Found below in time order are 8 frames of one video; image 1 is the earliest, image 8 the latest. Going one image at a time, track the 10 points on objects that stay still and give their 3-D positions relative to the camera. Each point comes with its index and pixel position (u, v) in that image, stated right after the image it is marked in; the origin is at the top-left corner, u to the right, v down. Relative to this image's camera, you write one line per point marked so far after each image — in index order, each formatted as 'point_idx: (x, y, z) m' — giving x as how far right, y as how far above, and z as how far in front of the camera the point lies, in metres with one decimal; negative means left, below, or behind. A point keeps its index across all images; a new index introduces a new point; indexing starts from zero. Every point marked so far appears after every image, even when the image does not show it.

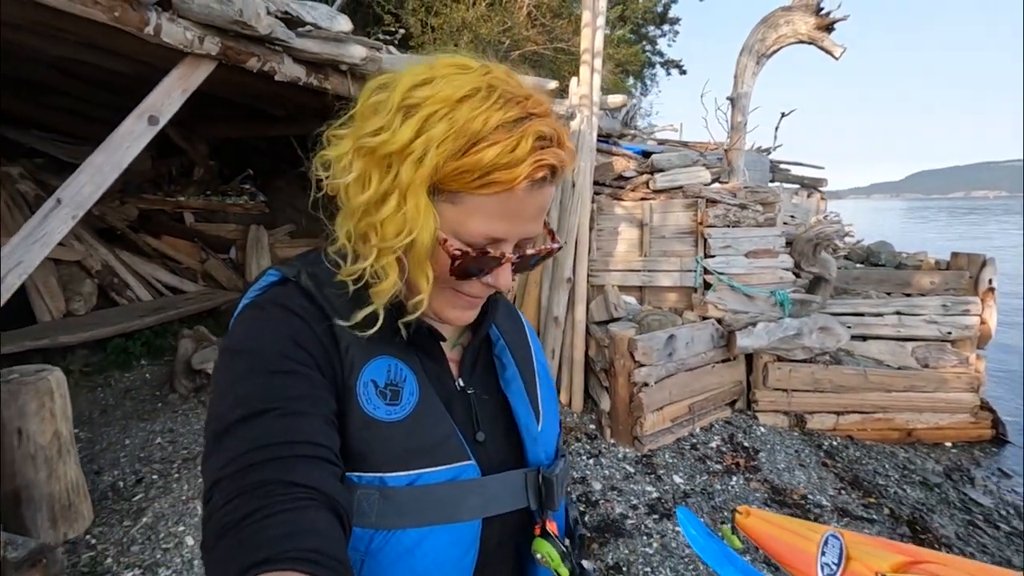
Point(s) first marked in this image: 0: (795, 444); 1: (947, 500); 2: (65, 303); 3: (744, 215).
0: (+2.8, -1.6, +5.4) m
1: (+3.9, -1.9, +4.8) m
2: (-4.6, -0.1, +5.5) m
3: (+2.5, +0.8, +5.8) m
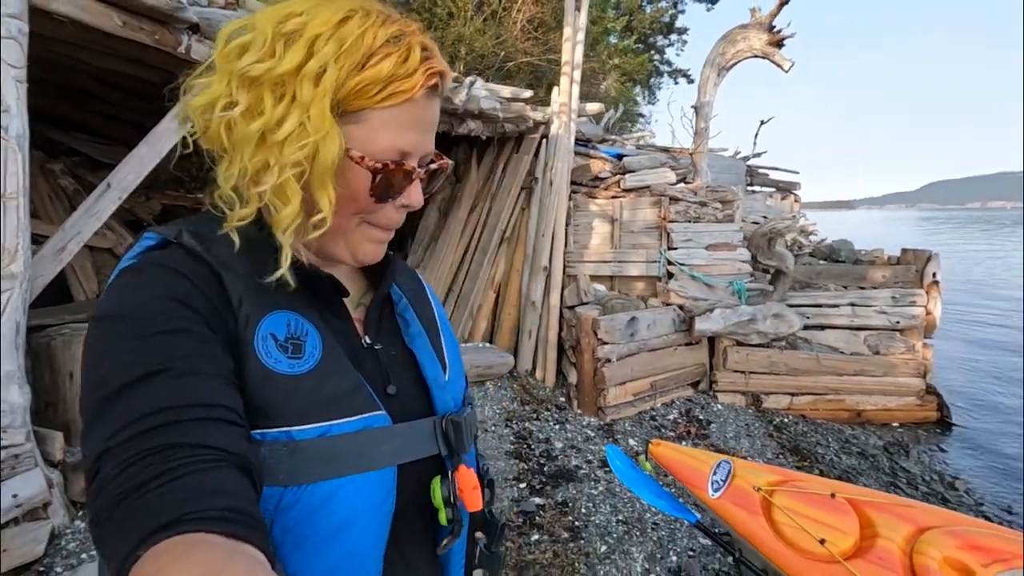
0: (+2.6, -1.5, +6.0) m
1: (+3.6, -1.8, +5.4) m
2: (-4.8, 0.0, +6.2) m
3: (+2.3, +0.9, +6.4) m
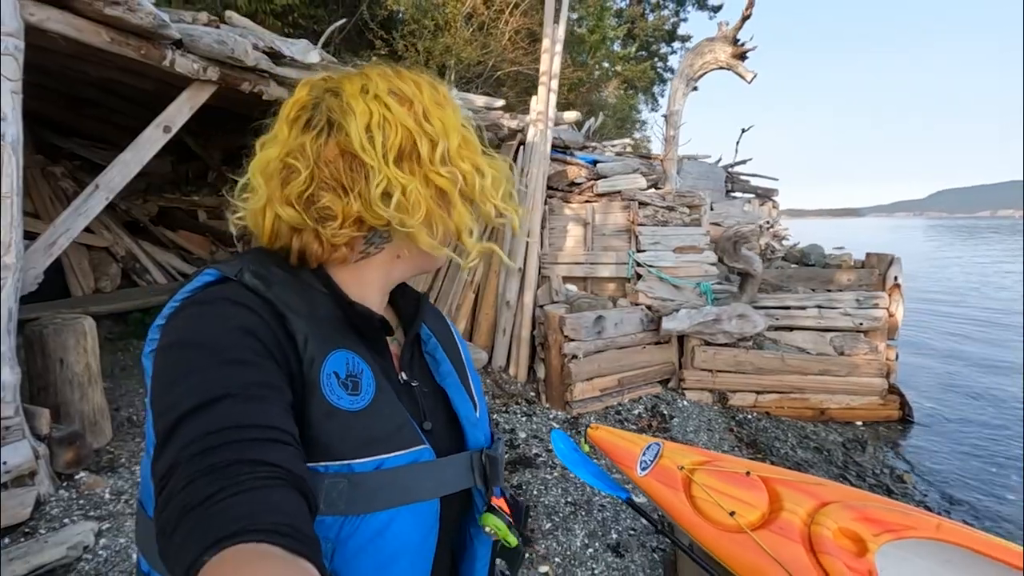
0: (+2.3, -1.5, +6.2) m
1: (+3.3, -1.8, +5.6) m
2: (-5.1, +0.1, +6.6) m
3: (+2.0, +0.9, +6.7) m
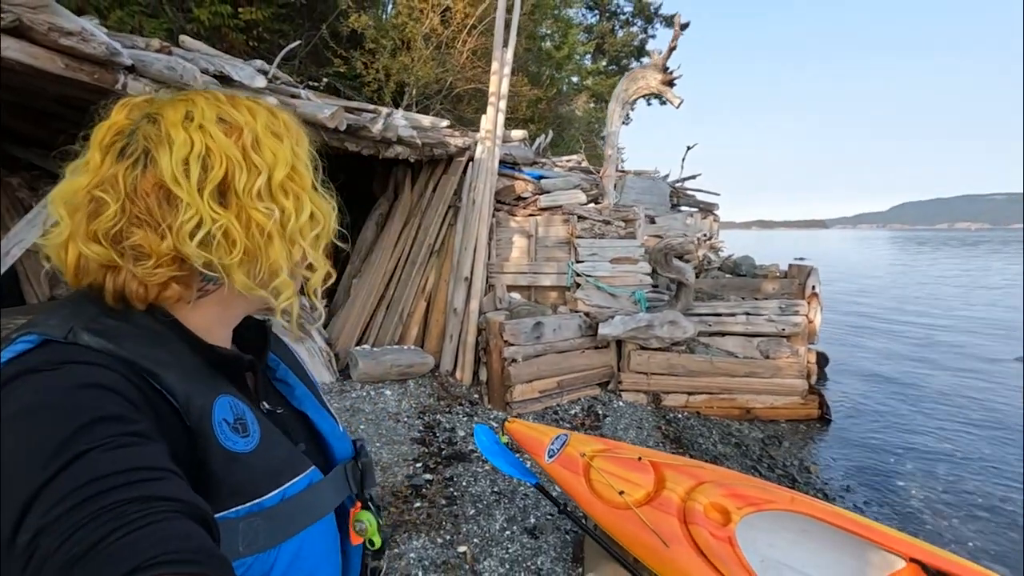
0: (+1.6, -1.6, +6.7) m
1: (+2.7, -1.9, +6.1) m
2: (-5.8, 0.0, +6.7) m
3: (+1.3, +0.8, +7.2) m
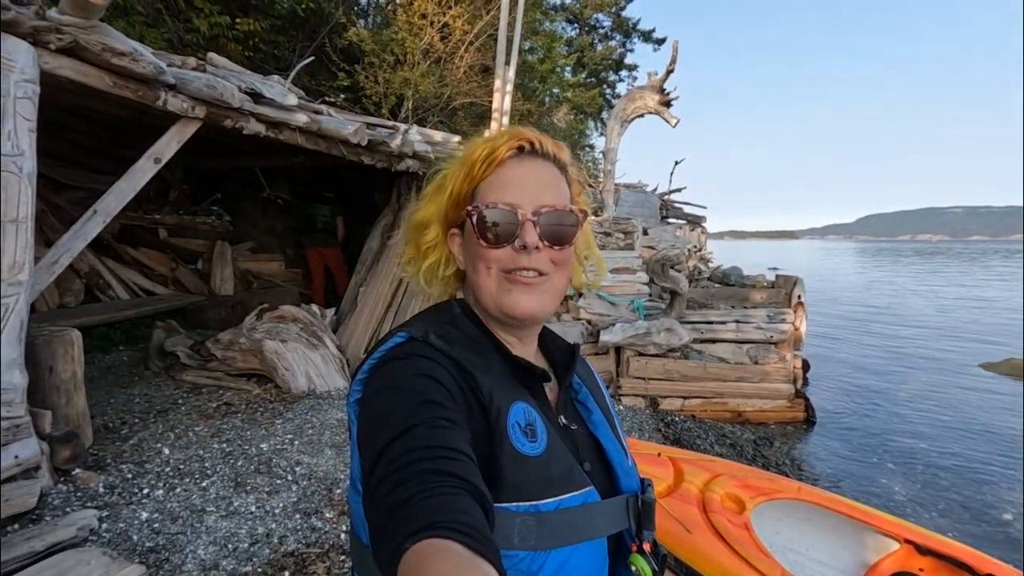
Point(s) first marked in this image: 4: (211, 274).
0: (+1.7, -1.7, +7.0) m
1: (+2.8, -2.0, +6.5) m
2: (-5.7, -0.1, +6.7) m
3: (+1.3, +0.7, +7.5) m
4: (-4.8, +0.2, +8.6) m
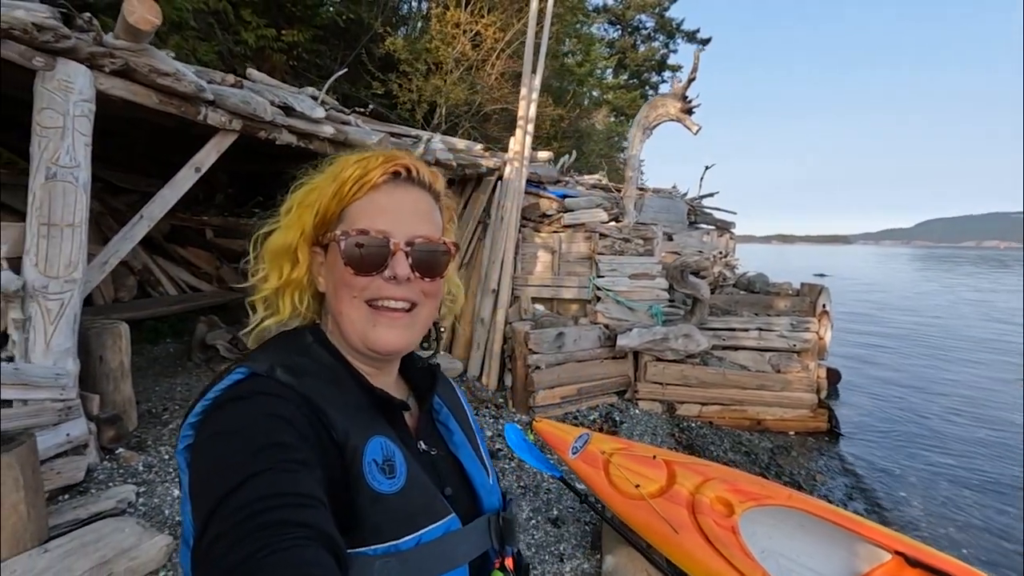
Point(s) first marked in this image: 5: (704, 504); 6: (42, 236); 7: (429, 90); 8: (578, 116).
0: (+1.9, -1.8, +7.0) m
1: (+2.9, -2.1, +6.5) m
2: (-5.5, 0.0, +7.4) m
3: (+1.6, +0.6, +7.6) m
4: (-4.4, +0.3, +9.1) m
5: (+1.3, -1.4, +3.6) m
6: (-3.2, +0.4, +3.7) m
7: (-1.7, +4.0, +10.8) m
8: (+2.2, +5.9, +18.7) m
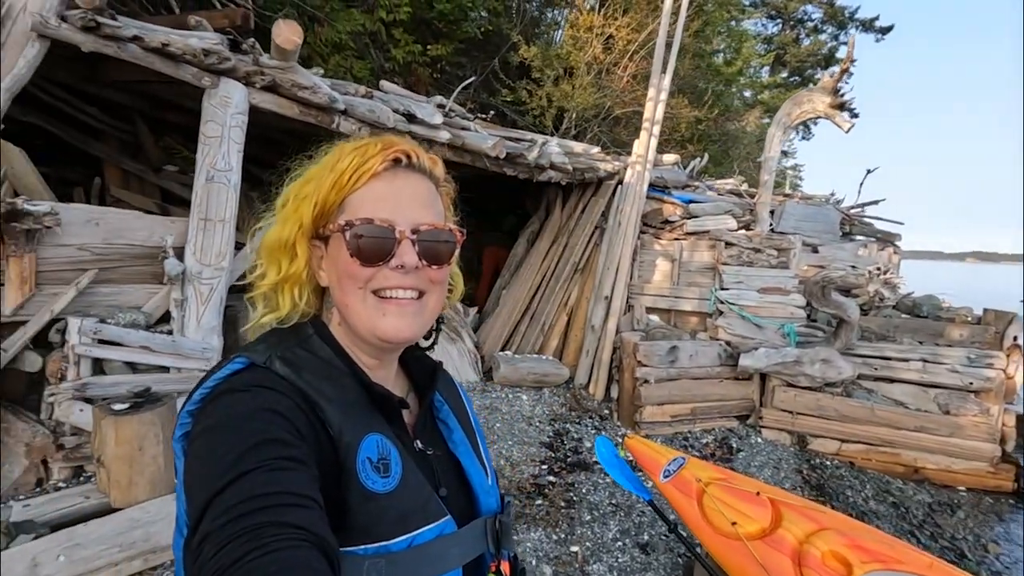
0: (+3.2, -2.0, +6.3) m
1: (+4.0, -2.3, +5.5) m
2: (-3.8, +0.1, +8.4) m
3: (+3.2, +0.4, +6.9) m
4: (-2.3, +0.3, +9.8) m
5: (+1.7, -1.5, +3.1) m
6: (-2.5, +0.5, +4.3) m
7: (+1.0, +3.9, +10.9) m
8: (+6.8, +5.5, +17.5) m
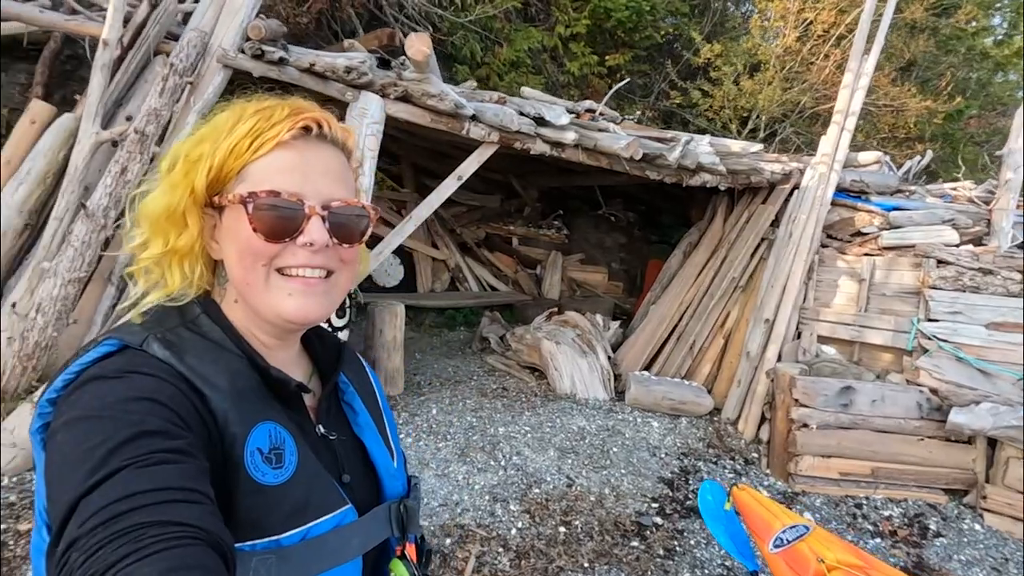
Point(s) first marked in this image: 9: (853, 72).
0: (+4.3, -2.3, +4.5) m
1: (+4.7, -2.6, +3.5) m
2: (-1.3, +0.1, +9.1) m
3: (+4.6, +0.1, +5.2) m
4: (+0.6, +0.2, +9.9) m
5: (+1.8, -1.6, +2.1) m
6: (-1.6, +0.5, +4.8) m
7: (+4.2, +3.5, +9.7) m
8: (+12.0, +4.5, +13.9) m
9: (+4.1, +2.6, +6.5) m
